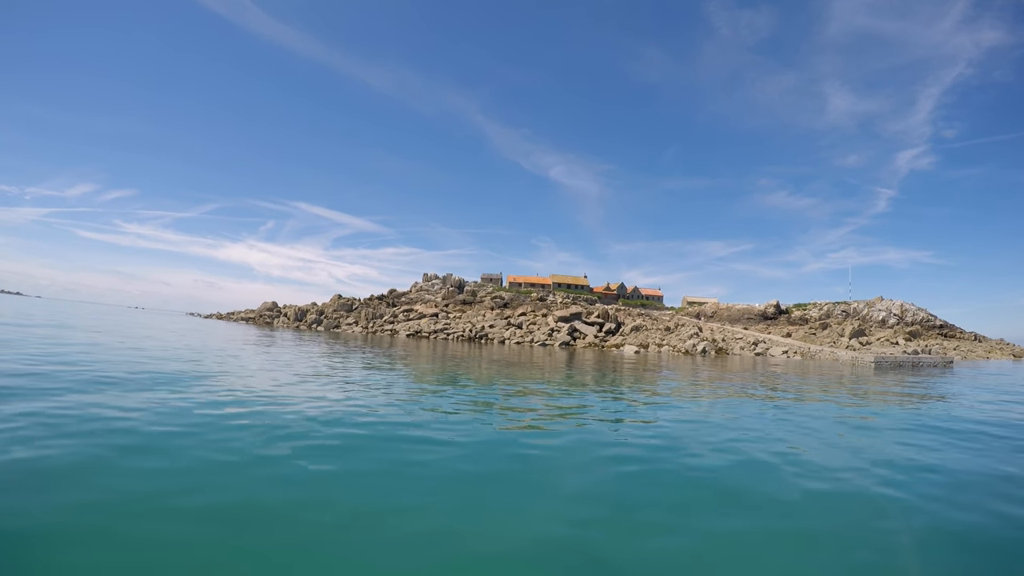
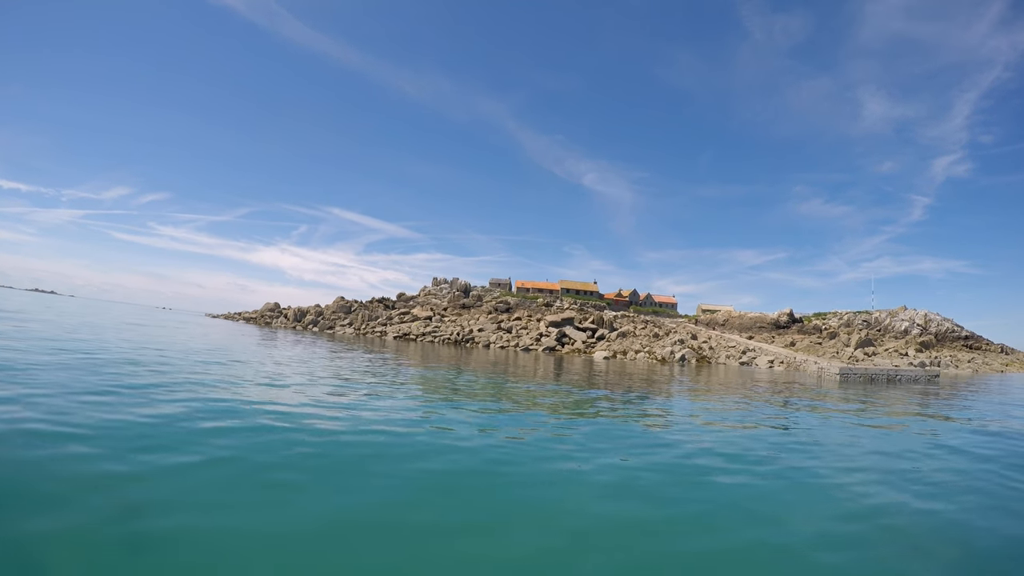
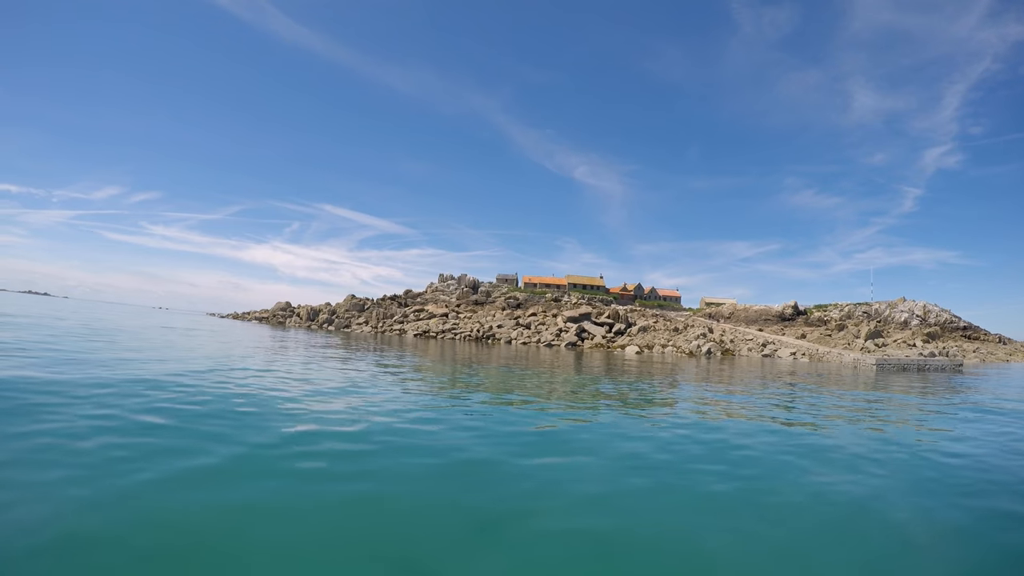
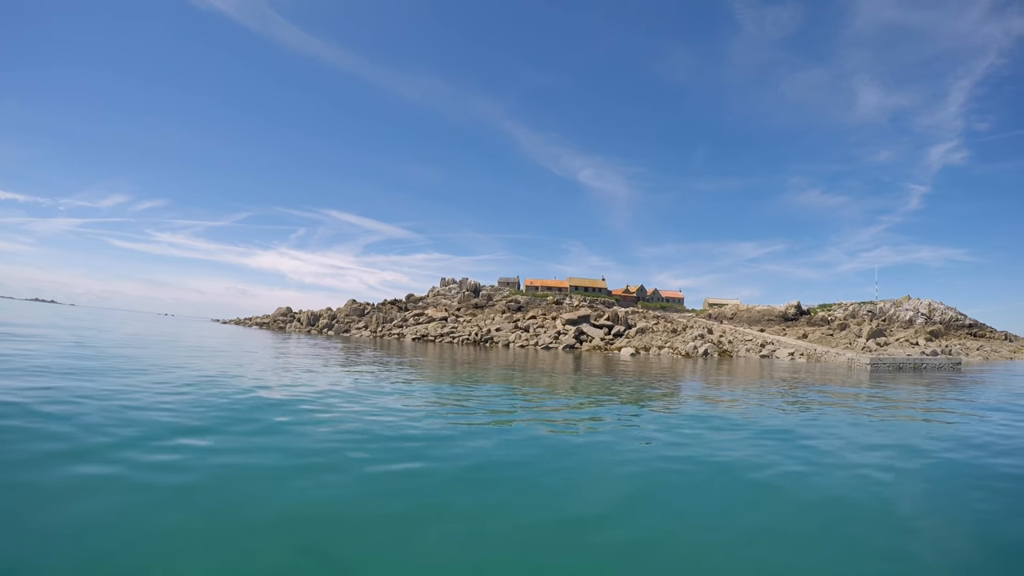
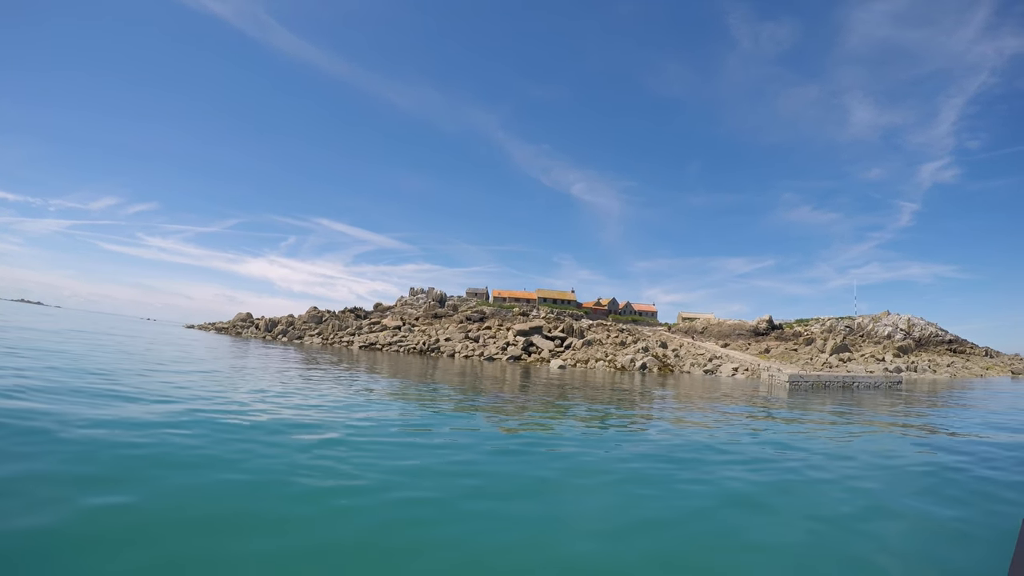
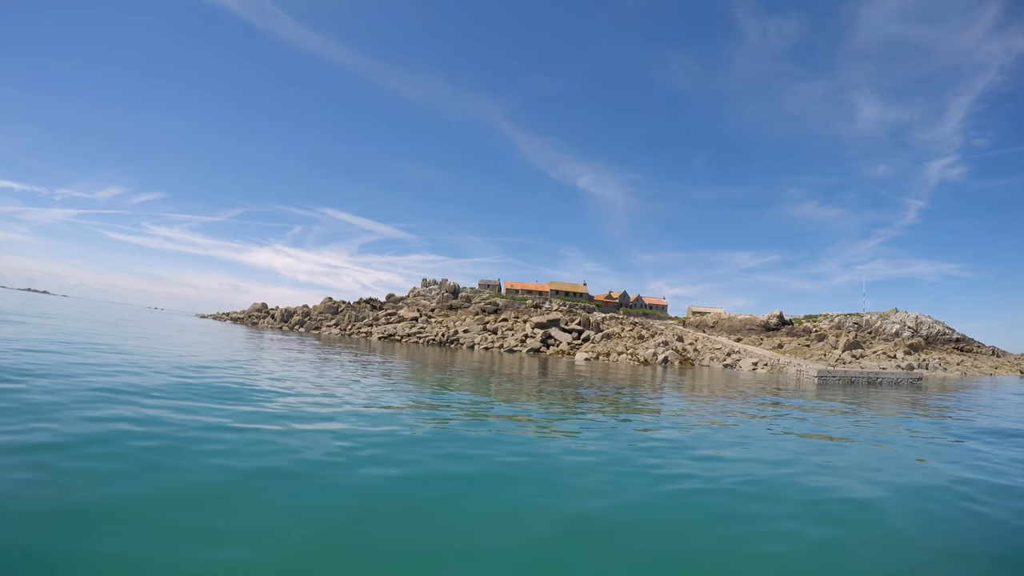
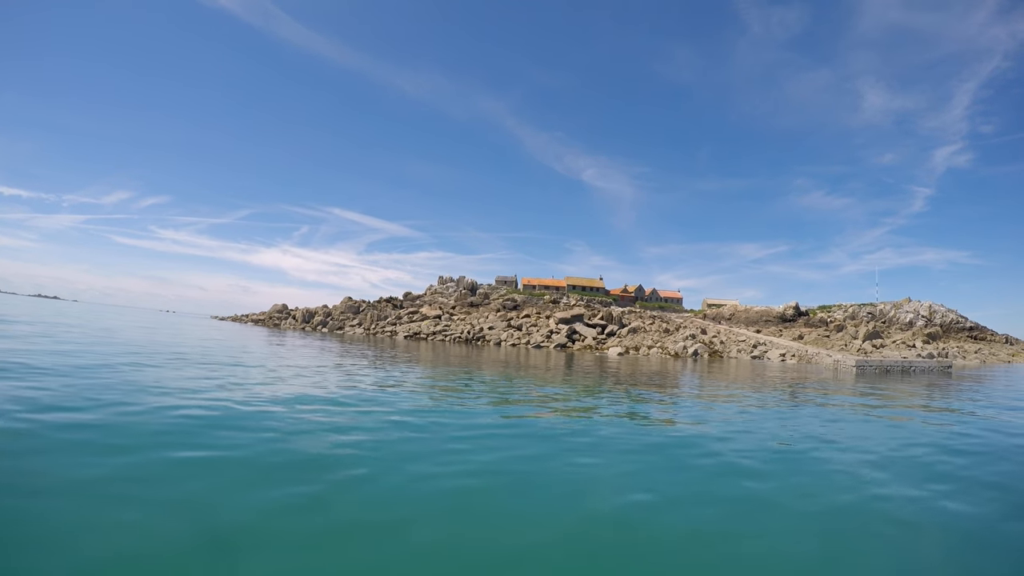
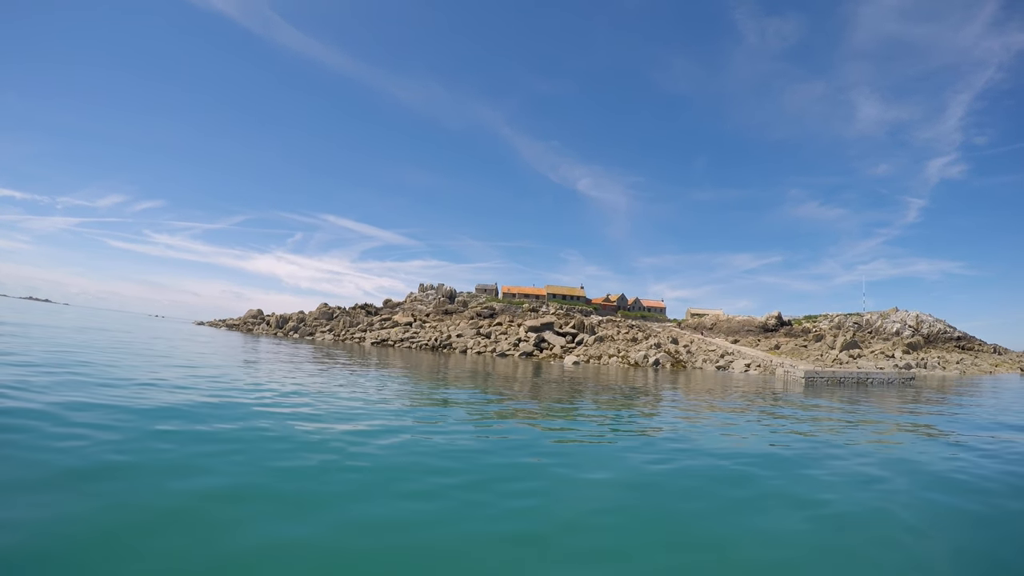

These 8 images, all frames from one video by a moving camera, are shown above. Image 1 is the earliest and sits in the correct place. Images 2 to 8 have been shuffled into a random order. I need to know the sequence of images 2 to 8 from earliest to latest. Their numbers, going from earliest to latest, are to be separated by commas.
3, 4, 7, 2, 6, 8, 5
